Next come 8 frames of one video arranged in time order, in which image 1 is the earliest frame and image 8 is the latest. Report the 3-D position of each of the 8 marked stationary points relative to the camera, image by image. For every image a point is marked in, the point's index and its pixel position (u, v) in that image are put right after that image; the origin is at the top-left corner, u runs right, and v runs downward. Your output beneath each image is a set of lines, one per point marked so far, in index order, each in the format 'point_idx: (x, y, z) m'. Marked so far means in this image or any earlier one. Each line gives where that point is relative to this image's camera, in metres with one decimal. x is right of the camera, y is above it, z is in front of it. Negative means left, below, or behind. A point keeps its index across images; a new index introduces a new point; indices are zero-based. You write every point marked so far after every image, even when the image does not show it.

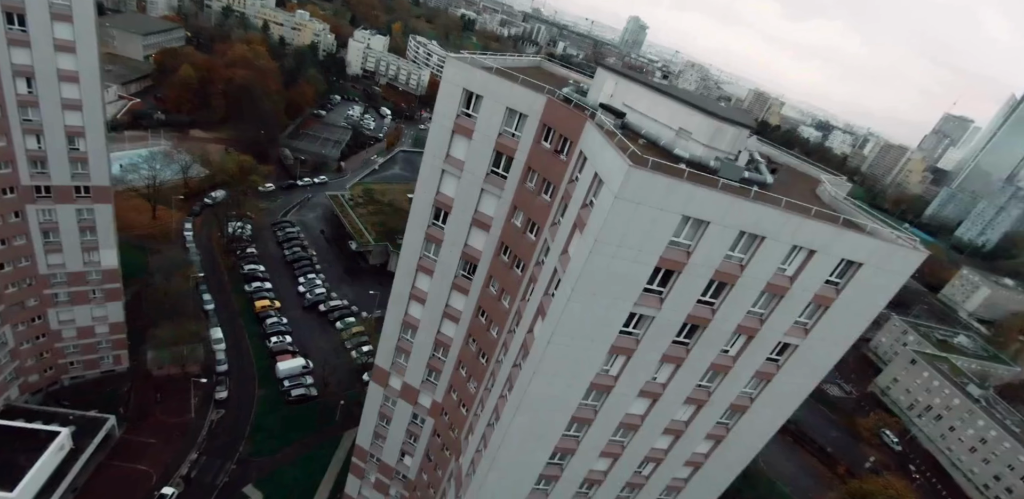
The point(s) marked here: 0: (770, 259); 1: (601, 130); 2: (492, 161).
0: (+7.2, -0.3, +13.8) m
1: (+2.7, +3.6, +15.1) m
2: (-0.7, +3.3, +18.6) m
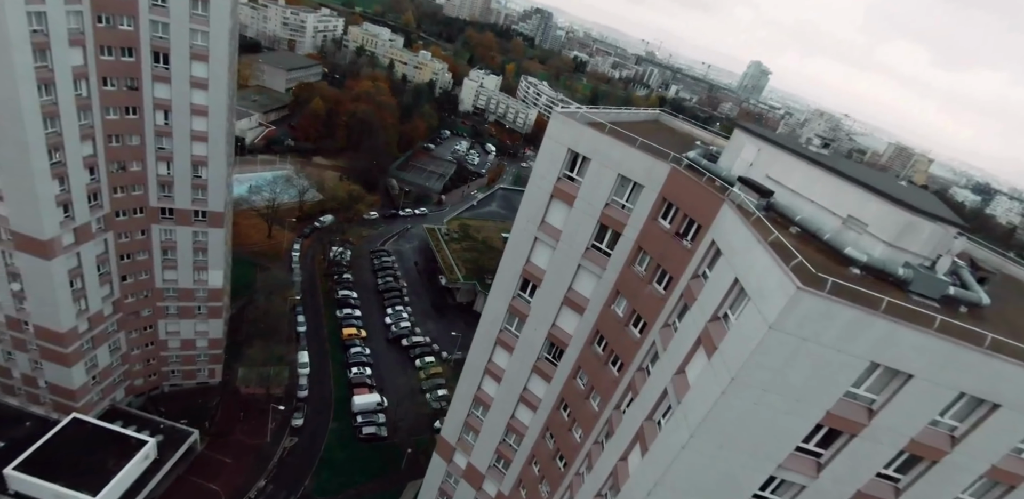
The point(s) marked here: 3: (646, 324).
0: (+9.1, -3.5, +9.2) m
1: (+5.4, +0.7, +11.5) m
2: (+2.6, +0.5, +15.6) m
3: (+3.9, -2.2, +14.6) m
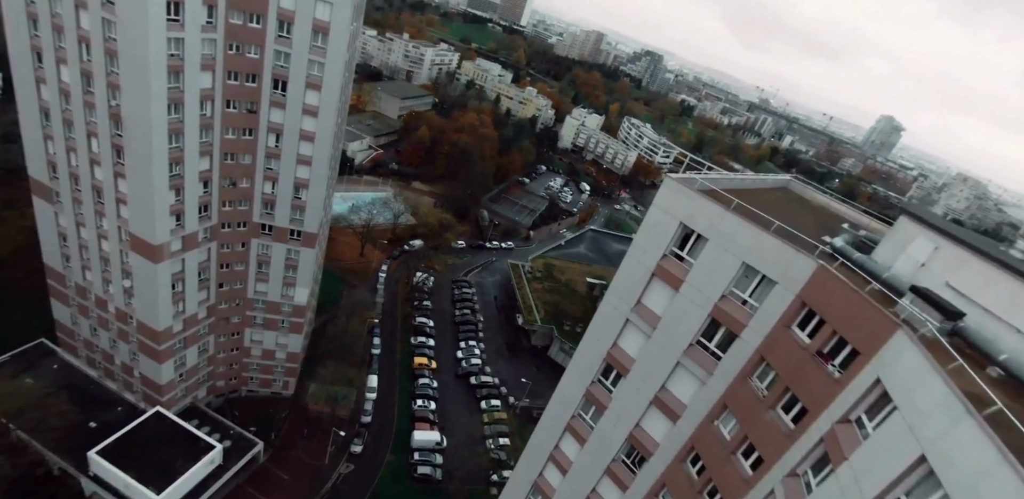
0: (+9.7, -6.2, +5.0) m
1: (+6.9, -1.8, +8.2) m
2: (+4.8, -2.0, +12.6) m
3: (+5.7, -4.8, +11.3) m
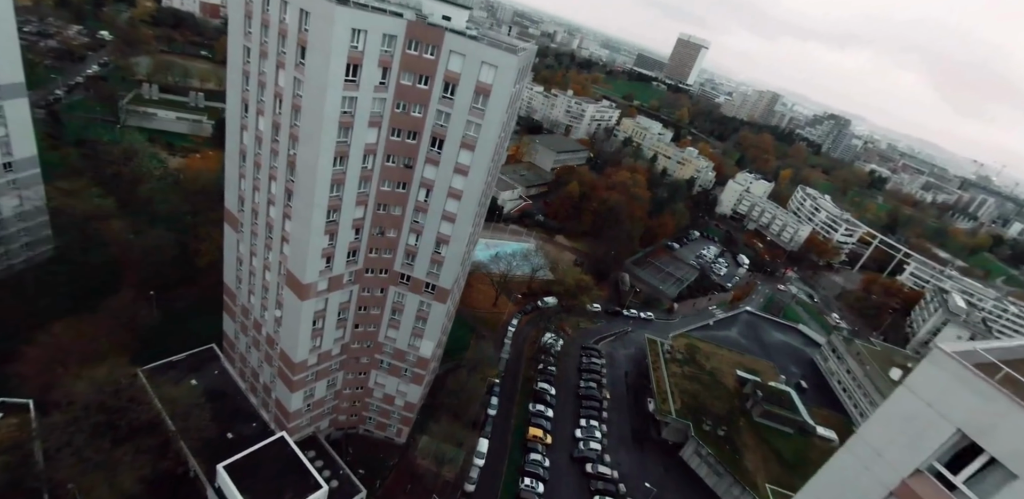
0: (+9.0, -9.4, -1.7) m
1: (+7.8, -5.1, +2.5) m
2: (+7.0, -5.6, +7.3) m
3: (+7.0, -8.3, +5.6) m
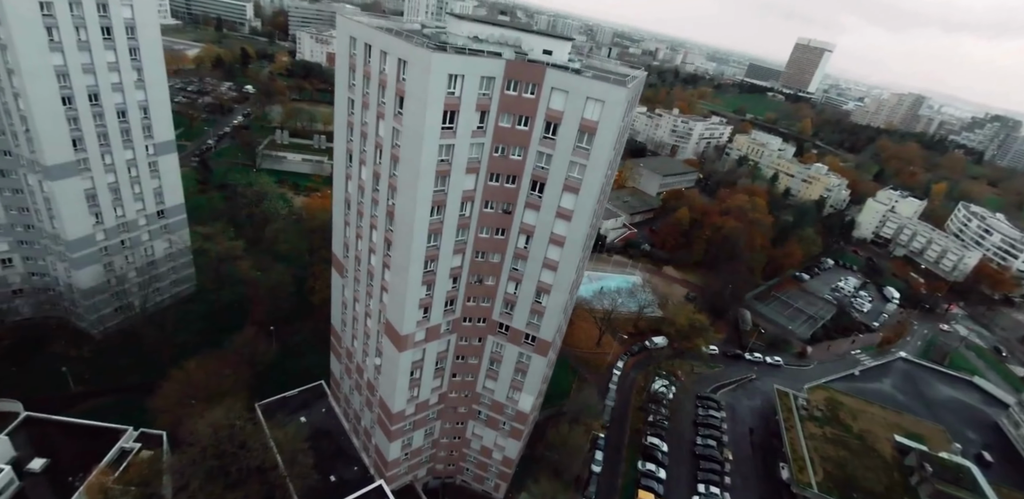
0: (+8.2, -11.0, -6.8) m
1: (+7.9, -6.9, -2.3) m
2: (+8.1, -7.6, +2.6) m
3: (+7.8, -10.2, +0.7) m
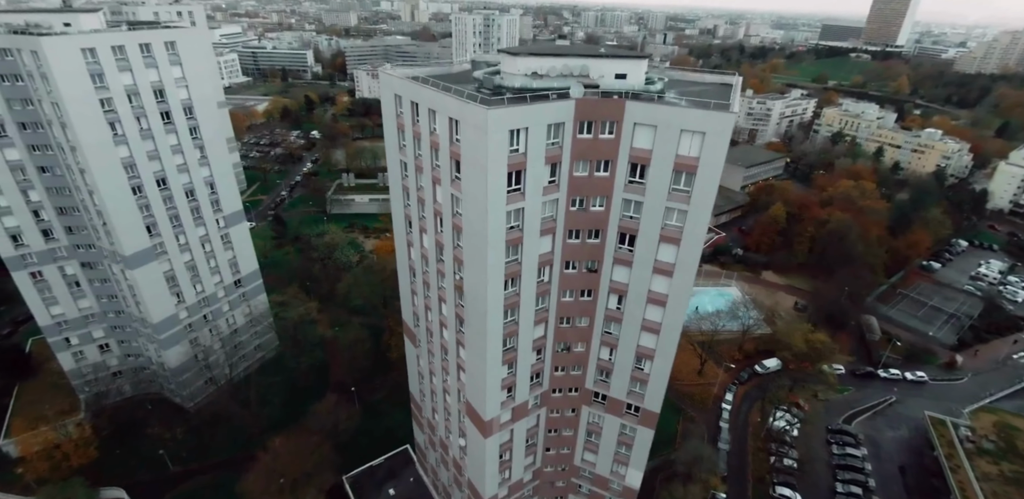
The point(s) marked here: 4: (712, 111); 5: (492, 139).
0: (+8.6, -13.4, -12.5) m
1: (+8.5, -9.3, -8.0) m
2: (+9.4, -10.0, -3.2) m
3: (+9.1, -12.6, -5.0) m
4: (+8.0, +5.5, +19.7) m
5: (-0.8, +4.3, +19.2) m
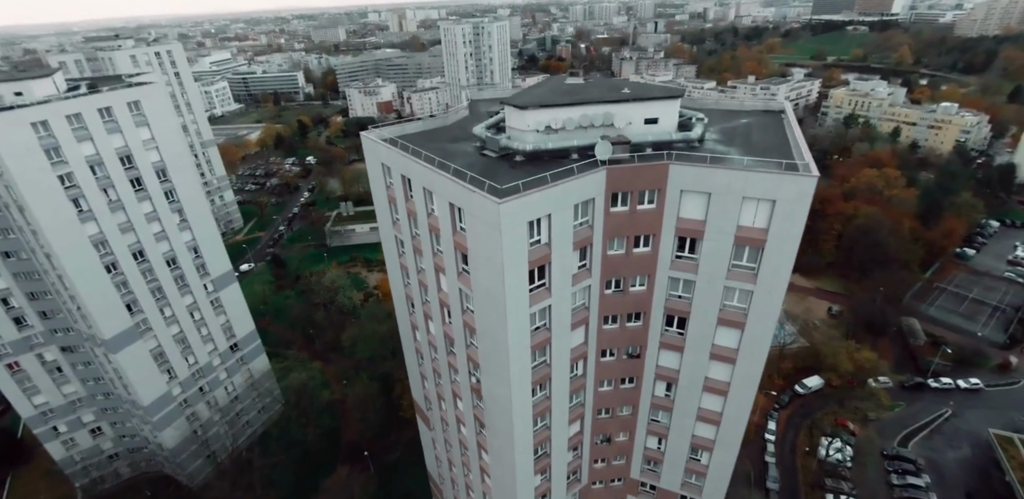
0: (+10.2, -16.6, -16.7) m
1: (+9.9, -12.5, -12.2) m
2: (+10.9, -13.1, -7.3) m
3: (+10.8, -15.7, -9.1) m
4: (+8.5, +2.3, +15.5) m
5: (-0.1, +0.4, +15.1) m
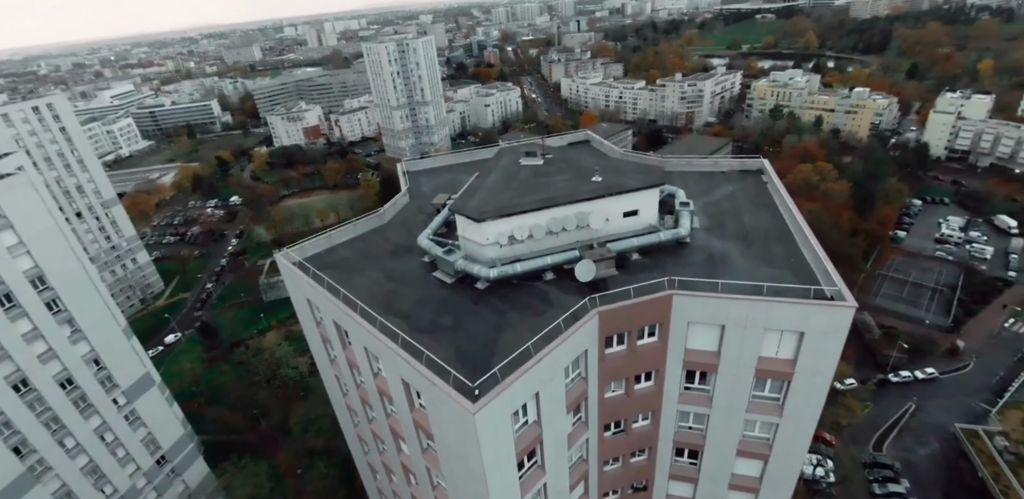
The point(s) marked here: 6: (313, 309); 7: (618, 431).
0: (+14.8, -19.7, -19.1) m
1: (+13.6, -15.8, -14.6) m
2: (+14.2, -16.3, -9.7) m
3: (+14.5, -18.9, -11.5) m
4: (+7.7, -1.5, +12.8) m
5: (-0.5, -4.3, +11.4) m
6: (-6.9, -2.1, +17.4) m
7: (+3.4, -5.9, +16.1) m
